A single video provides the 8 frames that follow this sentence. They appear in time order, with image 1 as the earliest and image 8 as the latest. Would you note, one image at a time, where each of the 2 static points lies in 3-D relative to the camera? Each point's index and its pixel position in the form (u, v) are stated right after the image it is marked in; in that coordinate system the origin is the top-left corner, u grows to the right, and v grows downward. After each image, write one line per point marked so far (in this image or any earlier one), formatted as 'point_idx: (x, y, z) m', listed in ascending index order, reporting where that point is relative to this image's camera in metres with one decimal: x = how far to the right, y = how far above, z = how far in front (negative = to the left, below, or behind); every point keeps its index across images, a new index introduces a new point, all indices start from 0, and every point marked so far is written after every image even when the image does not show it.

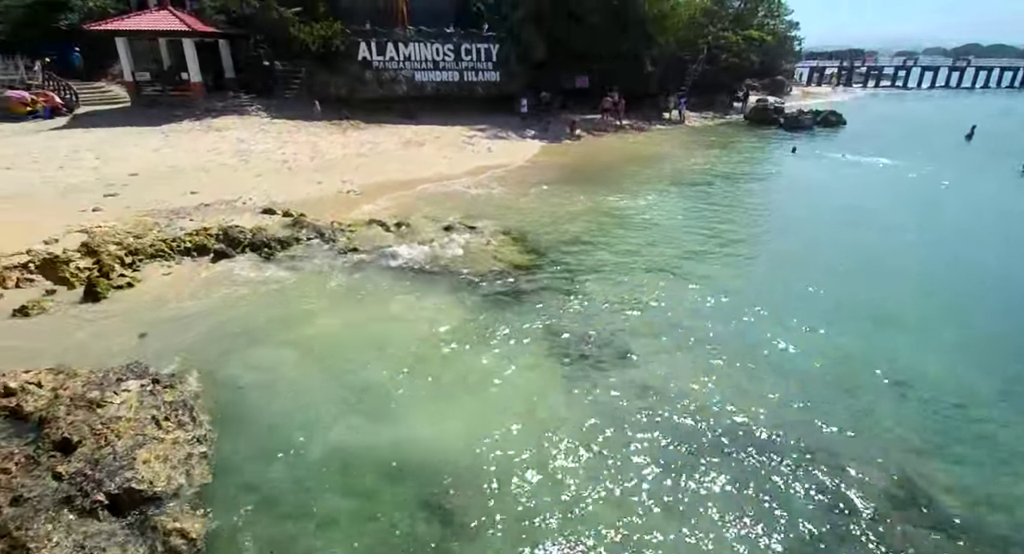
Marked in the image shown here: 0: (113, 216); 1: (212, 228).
0: (-10.3, +1.6, +13.3) m
1: (-7.5, +1.2, +12.7) m
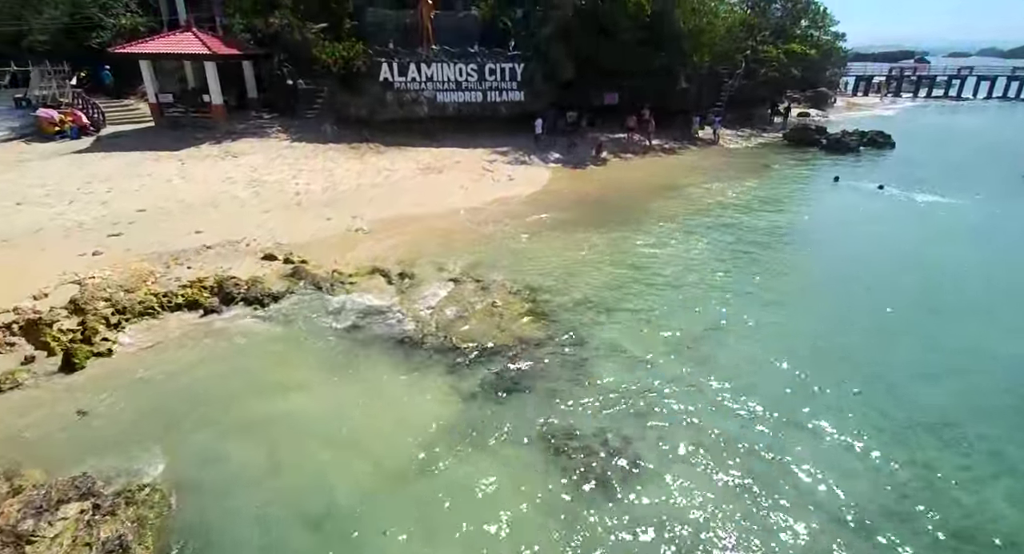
0: (-10.1, +0.4, +12.9) m
1: (-7.3, 0.0, +12.2) m
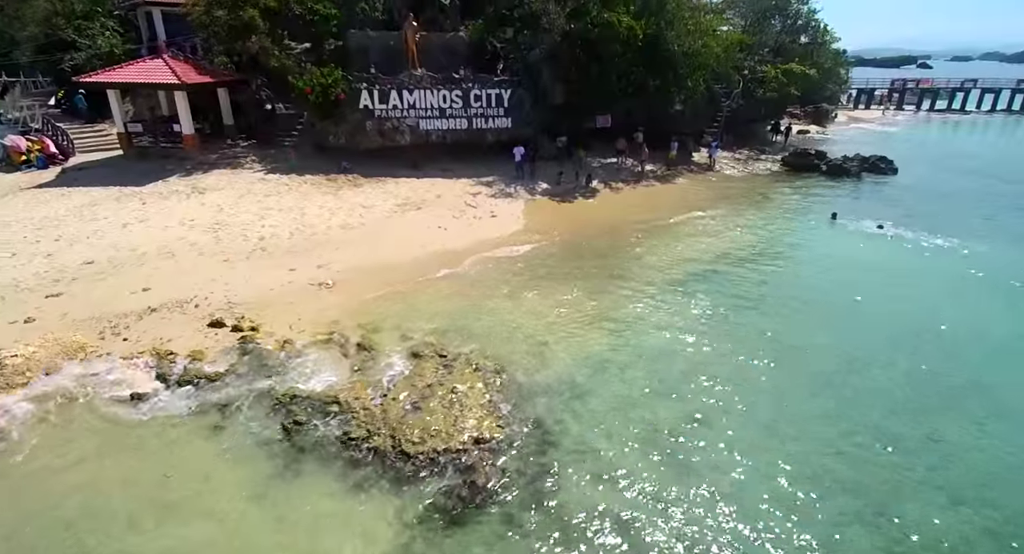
0: (-10.8, -1.2, +11.8) m
1: (-8.1, -1.7, +11.0) m
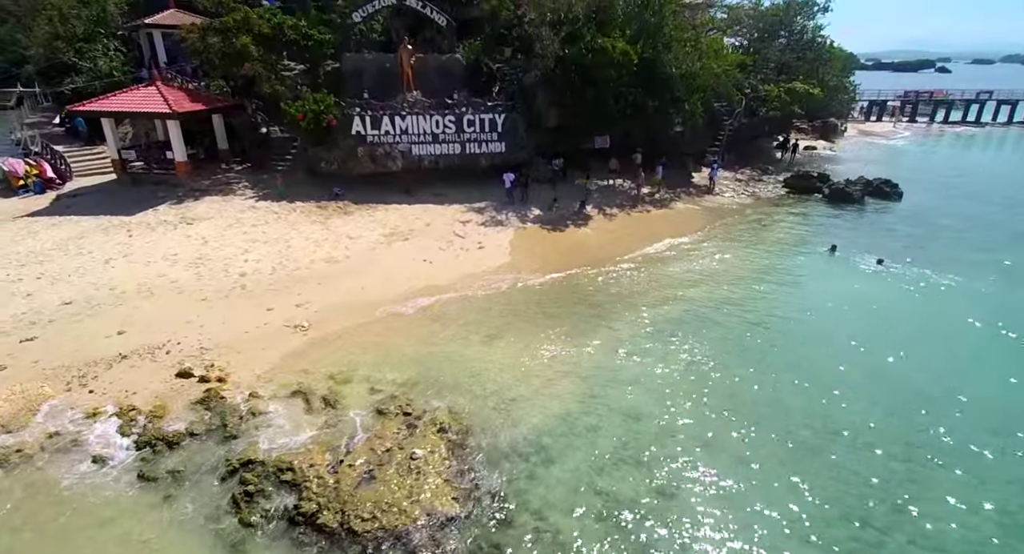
0: (-11.6, -2.4, +11.8) m
1: (-8.8, -2.9, +11.0) m
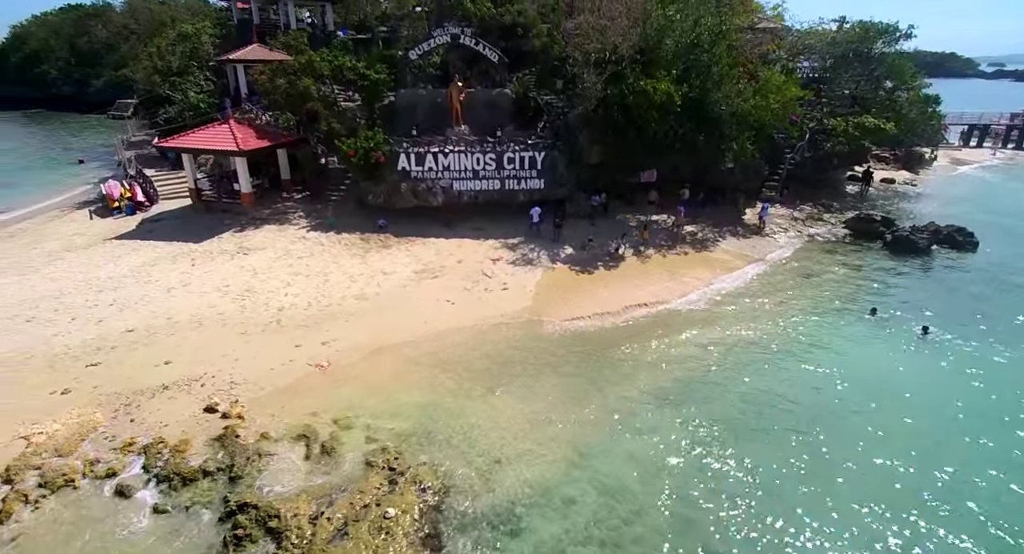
0: (-11.8, -3.4, +13.8) m
1: (-9.3, -4.1, +12.6) m
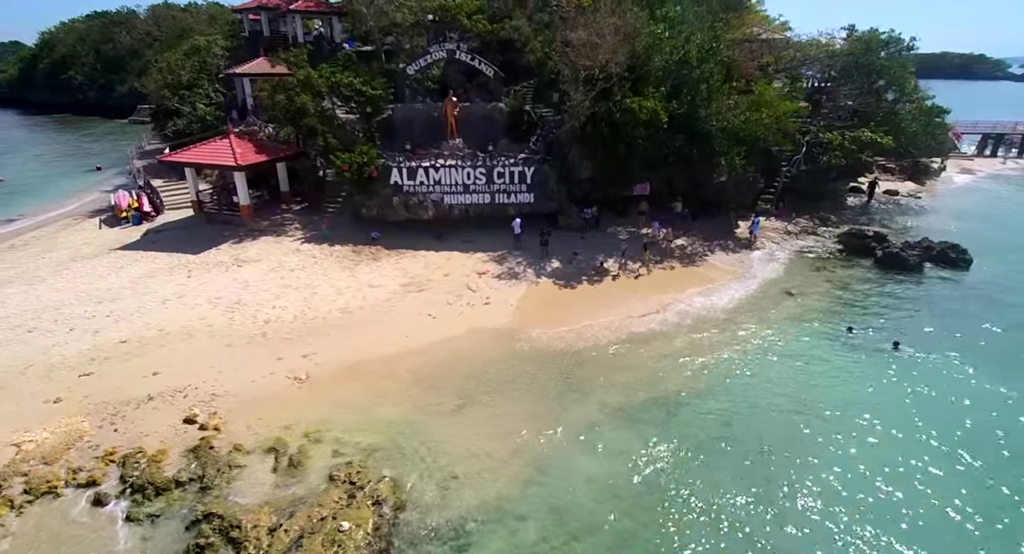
0: (-12.9, -3.9, +14.7) m
1: (-10.4, -4.6, +13.5) m
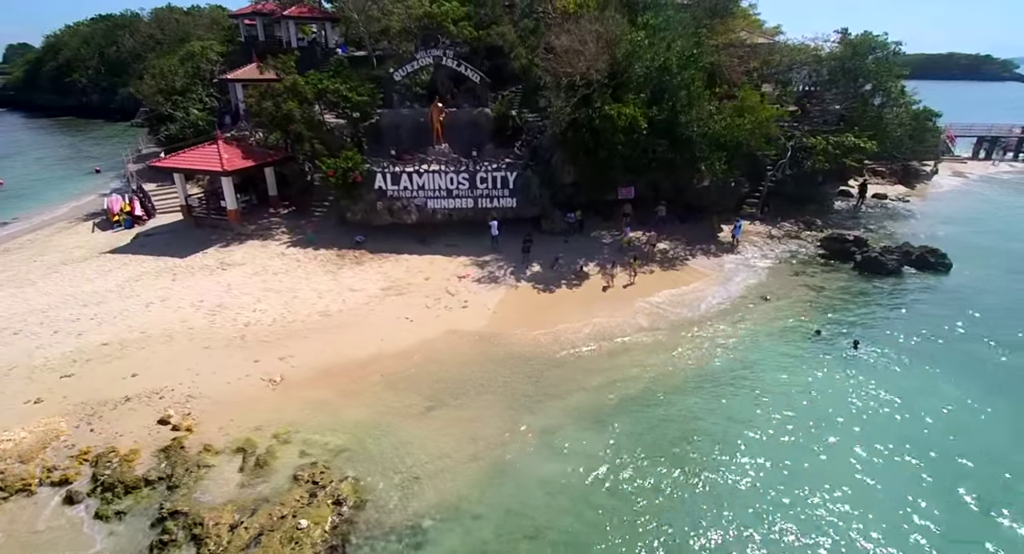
0: (-14.0, -4.1, +15.2) m
1: (-11.5, -4.7, +14.0) m
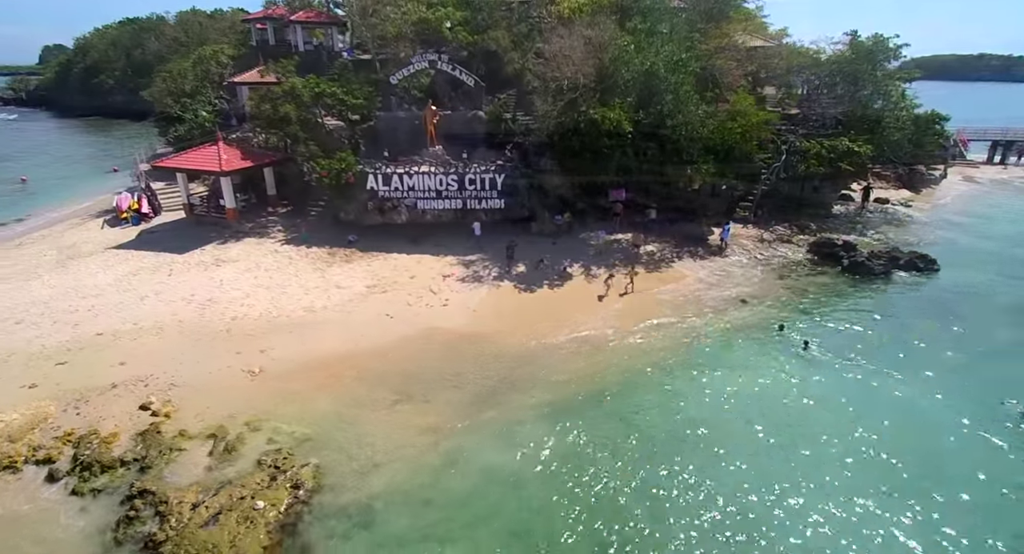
0: (-15.2, -3.9, +16.3) m
1: (-12.8, -4.6, +15.0) m
